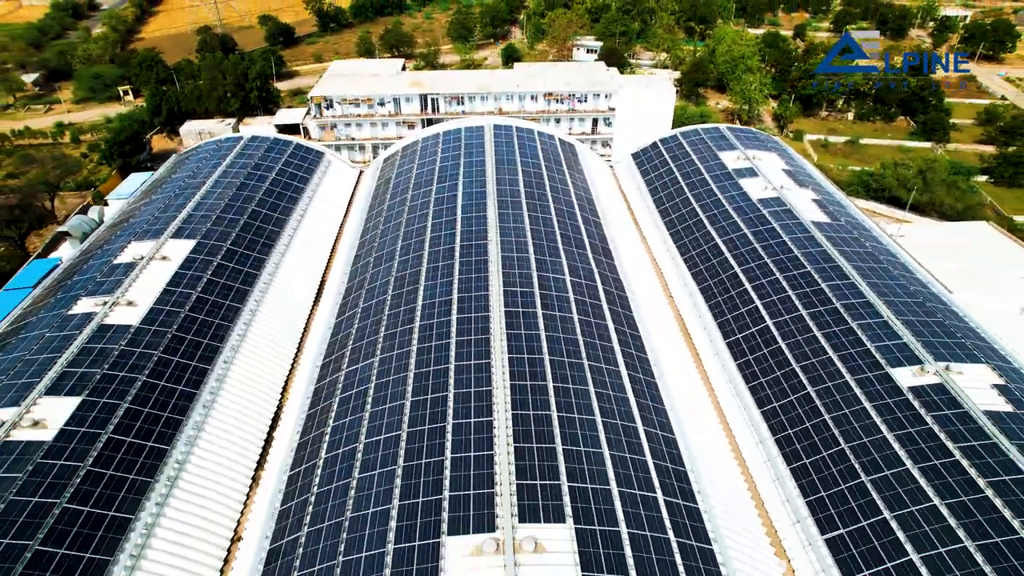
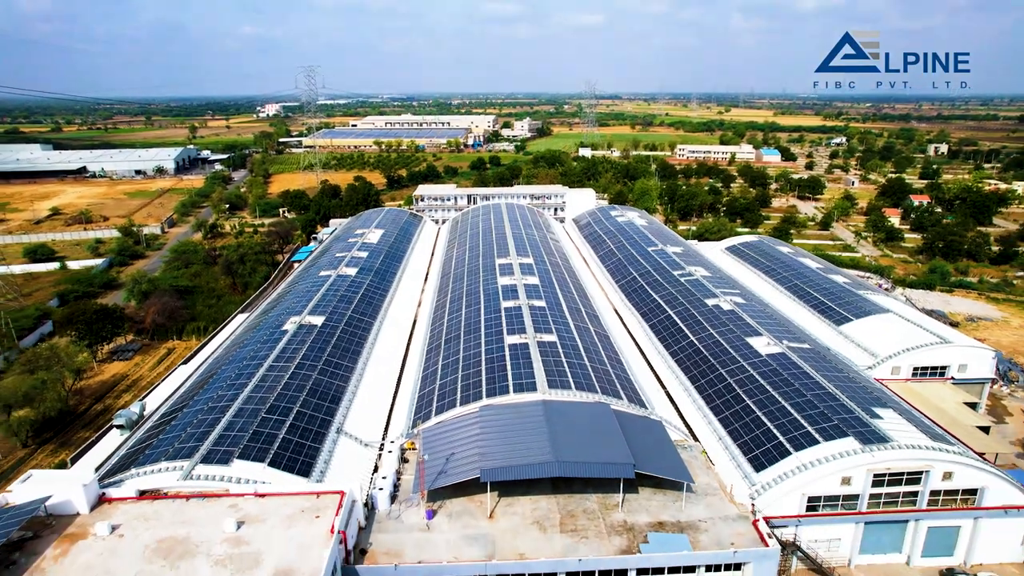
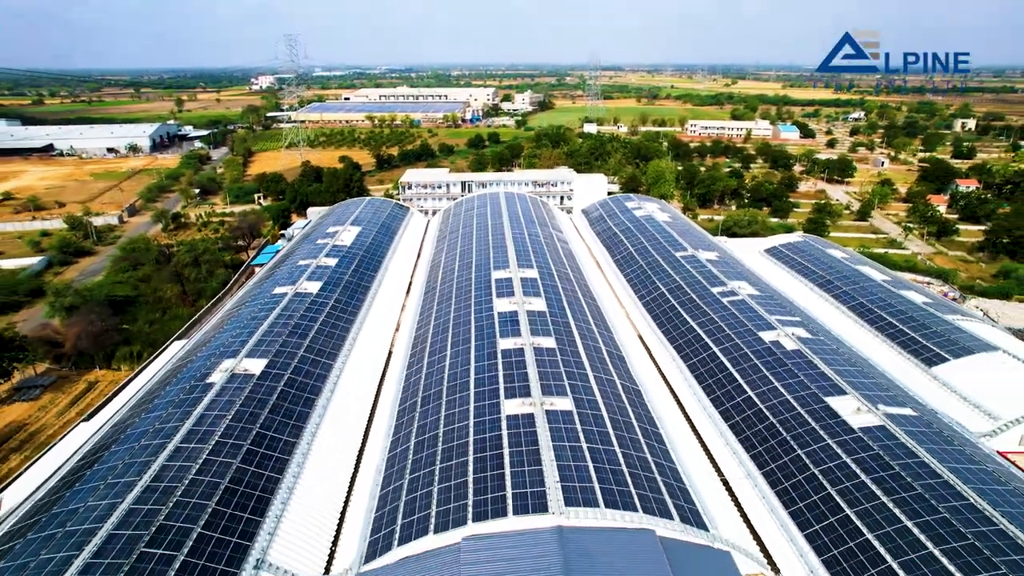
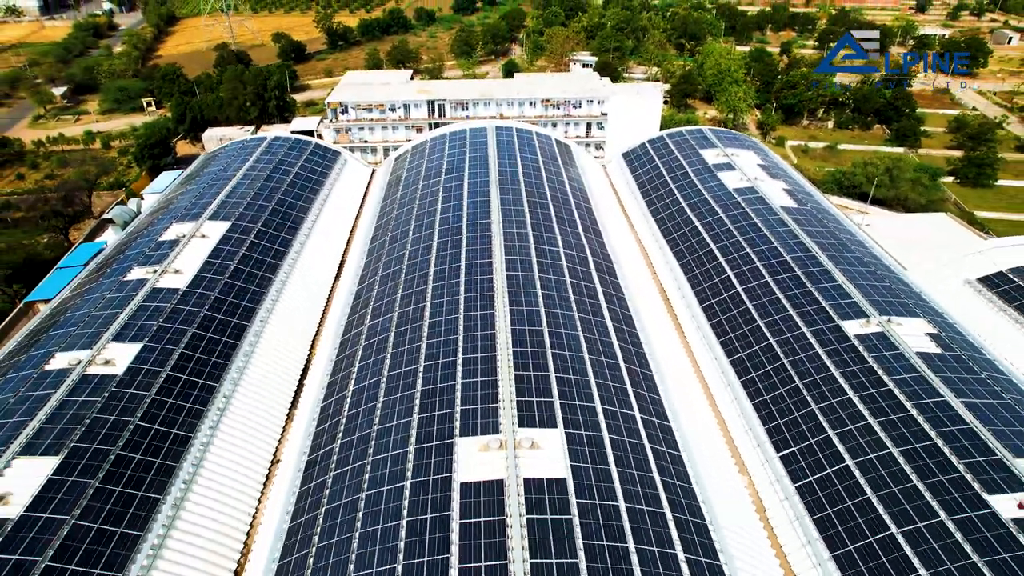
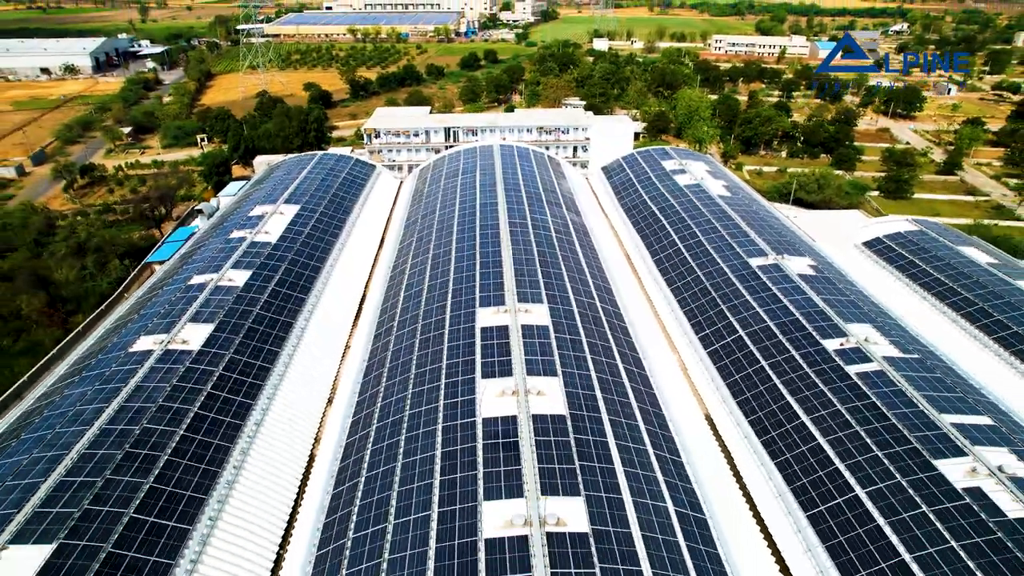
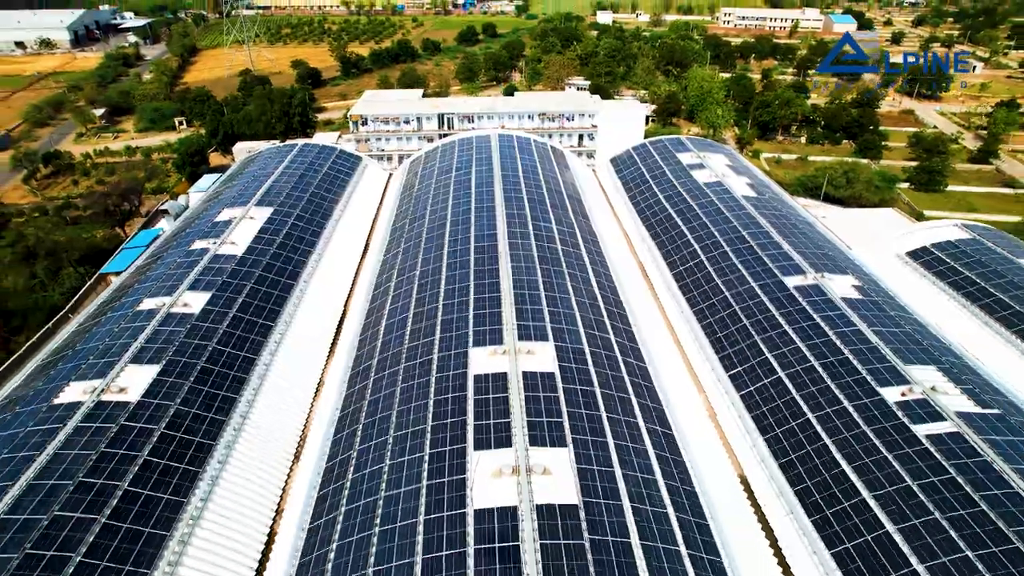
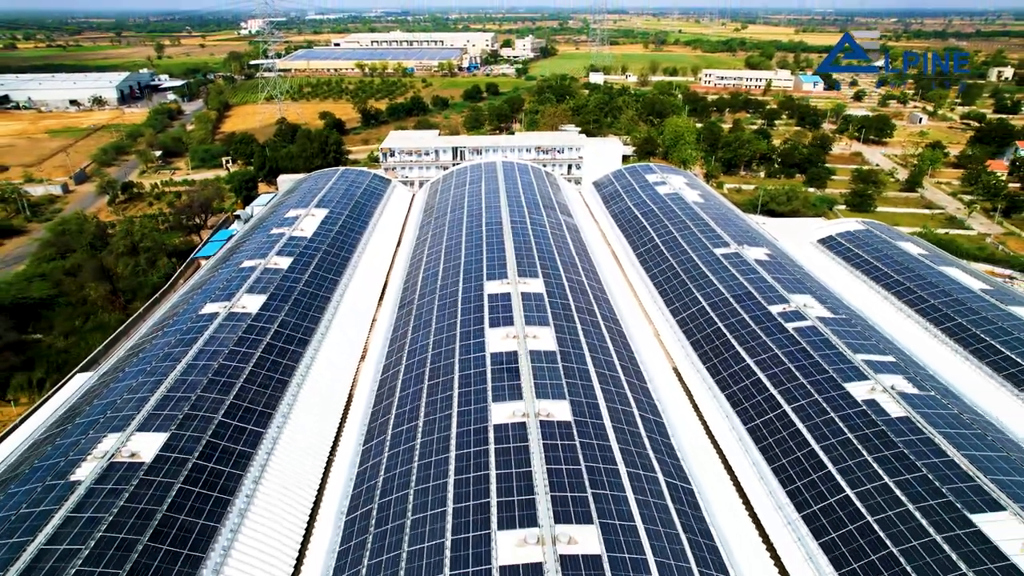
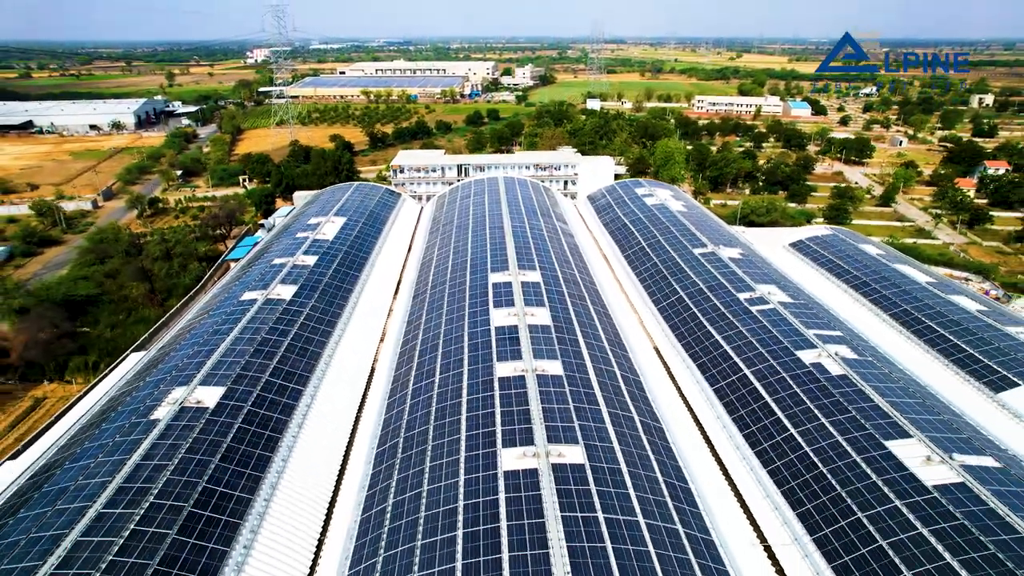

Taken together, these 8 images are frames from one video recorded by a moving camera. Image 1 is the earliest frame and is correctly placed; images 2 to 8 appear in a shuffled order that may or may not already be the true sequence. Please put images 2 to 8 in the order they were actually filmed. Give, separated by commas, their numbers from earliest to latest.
4, 6, 5, 7, 8, 3, 2
